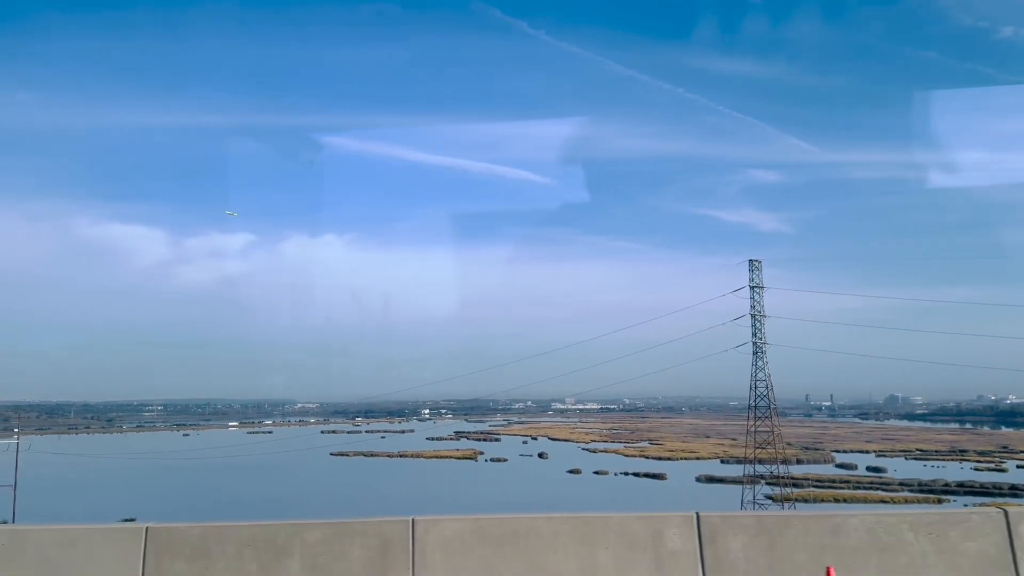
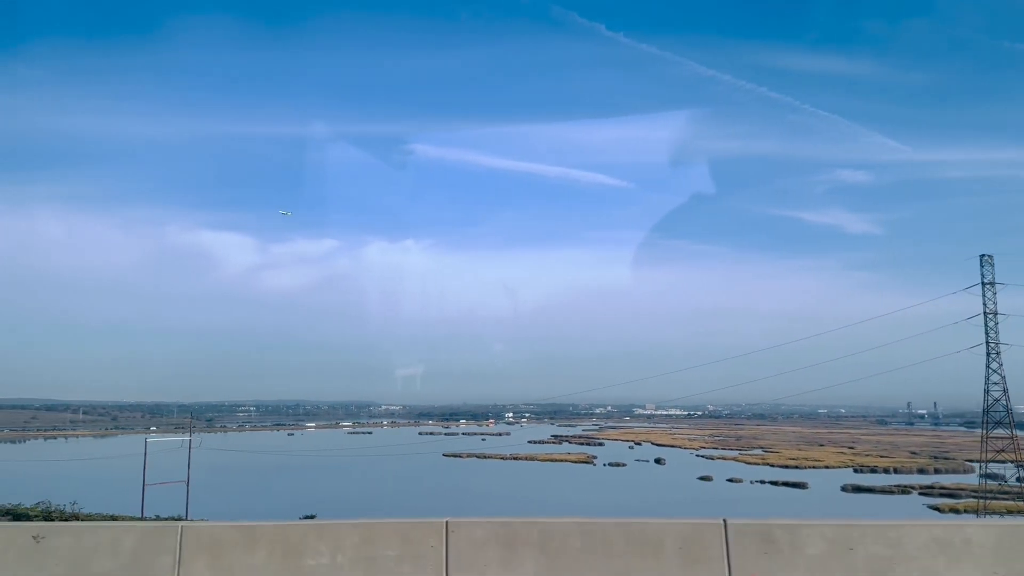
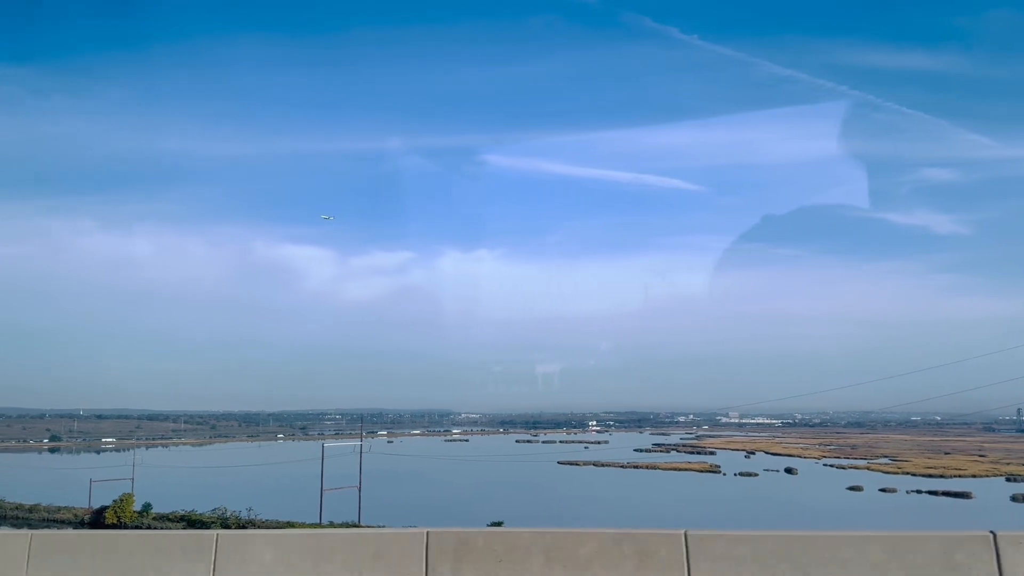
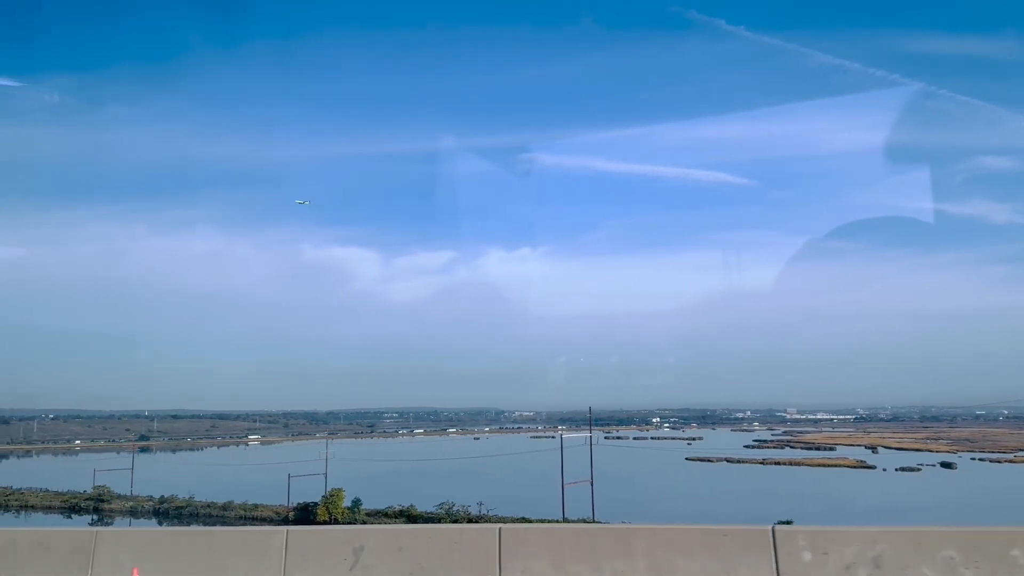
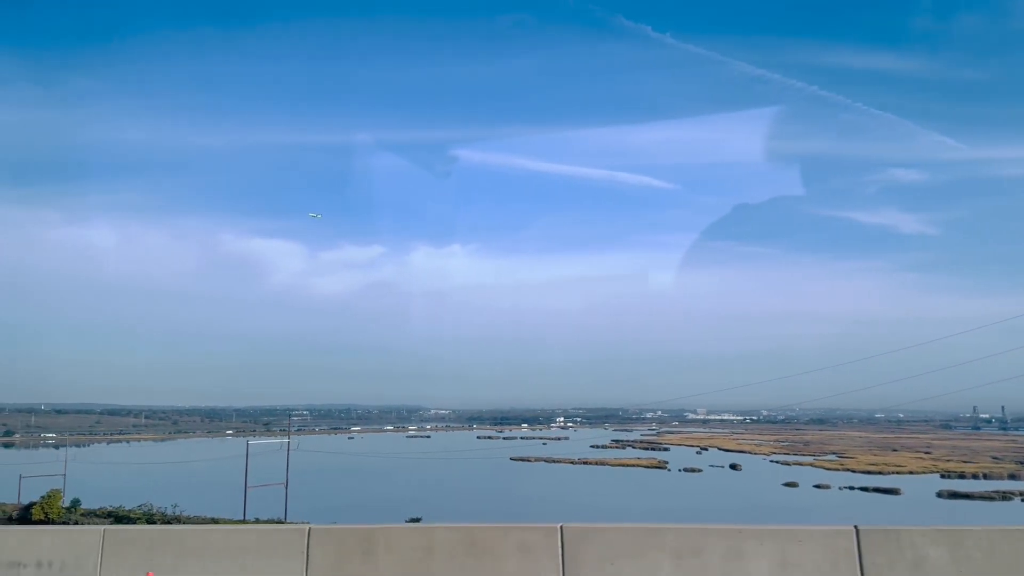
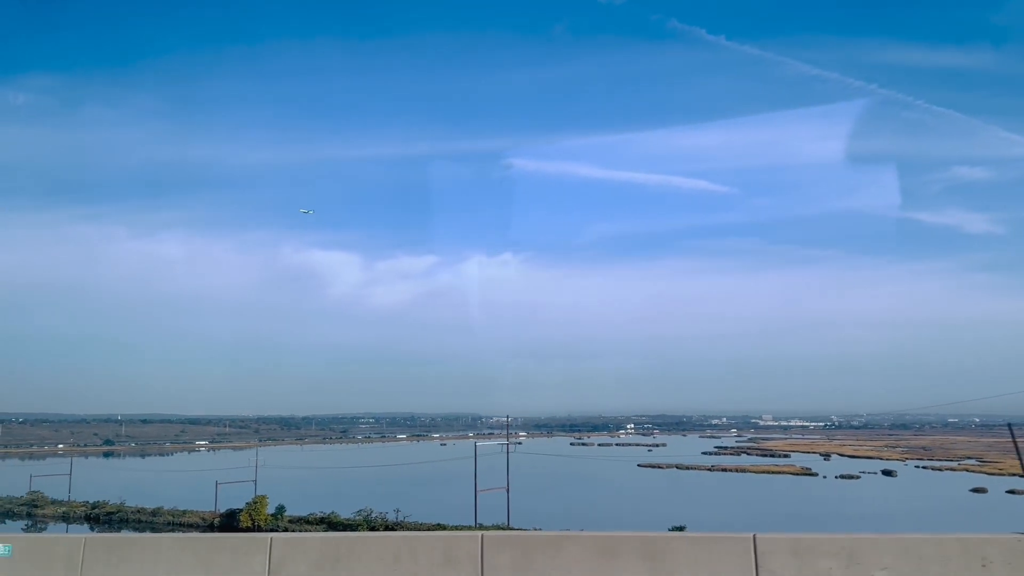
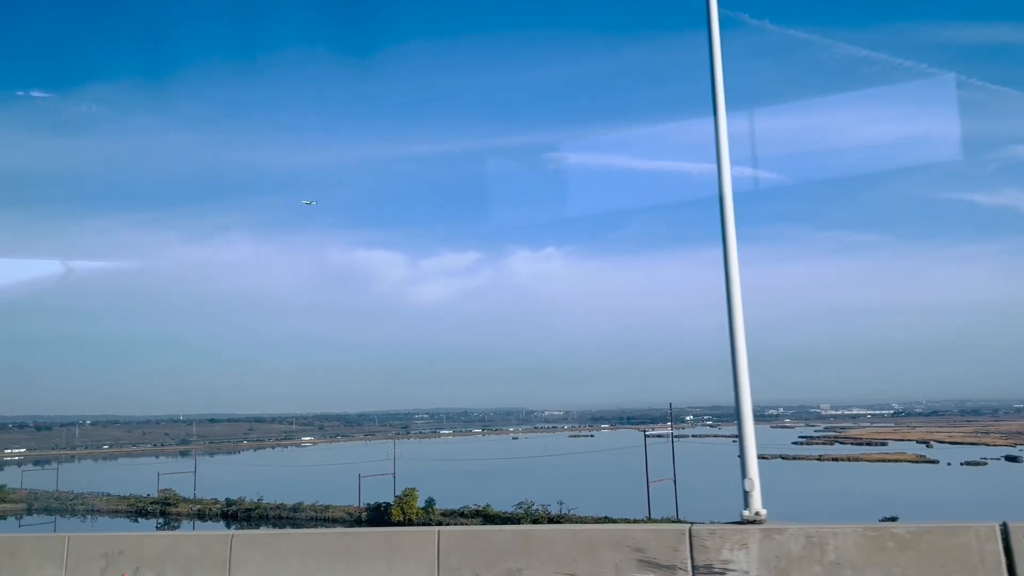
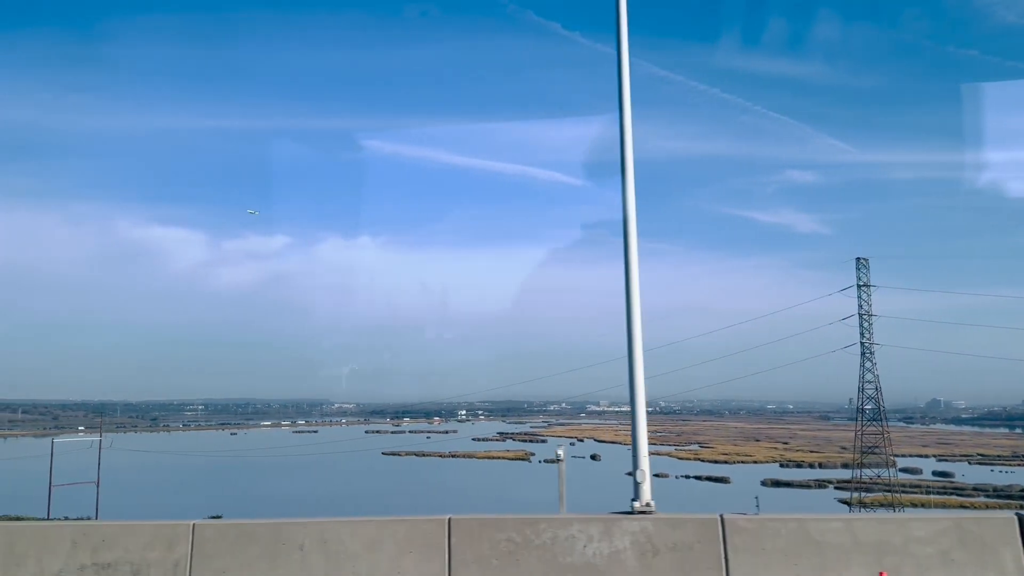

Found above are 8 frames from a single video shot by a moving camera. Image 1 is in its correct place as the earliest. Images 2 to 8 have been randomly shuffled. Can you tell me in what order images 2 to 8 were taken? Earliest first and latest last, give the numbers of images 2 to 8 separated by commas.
8, 2, 5, 3, 6, 4, 7
